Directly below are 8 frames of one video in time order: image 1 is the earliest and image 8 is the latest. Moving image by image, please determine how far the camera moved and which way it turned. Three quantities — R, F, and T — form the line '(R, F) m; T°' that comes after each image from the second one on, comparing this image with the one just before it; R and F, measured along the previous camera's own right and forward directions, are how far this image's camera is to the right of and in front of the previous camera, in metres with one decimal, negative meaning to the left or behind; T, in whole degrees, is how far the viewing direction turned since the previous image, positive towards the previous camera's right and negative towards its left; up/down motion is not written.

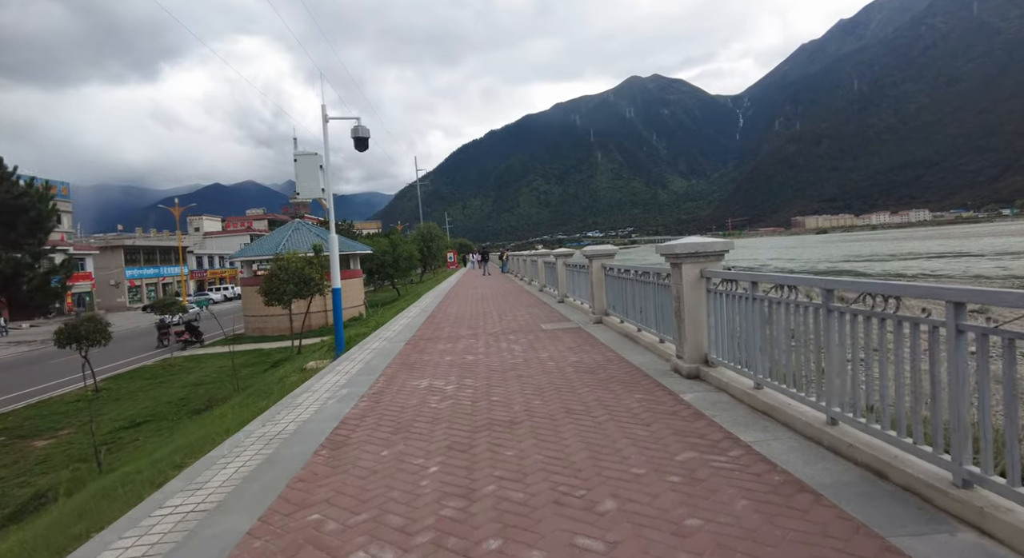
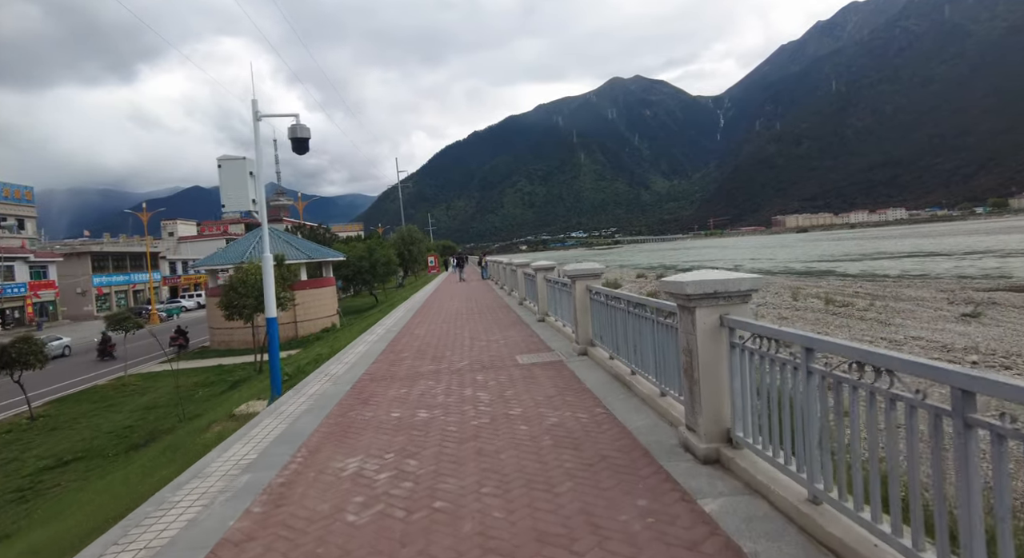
(+0.2, +1.3) m; +2°
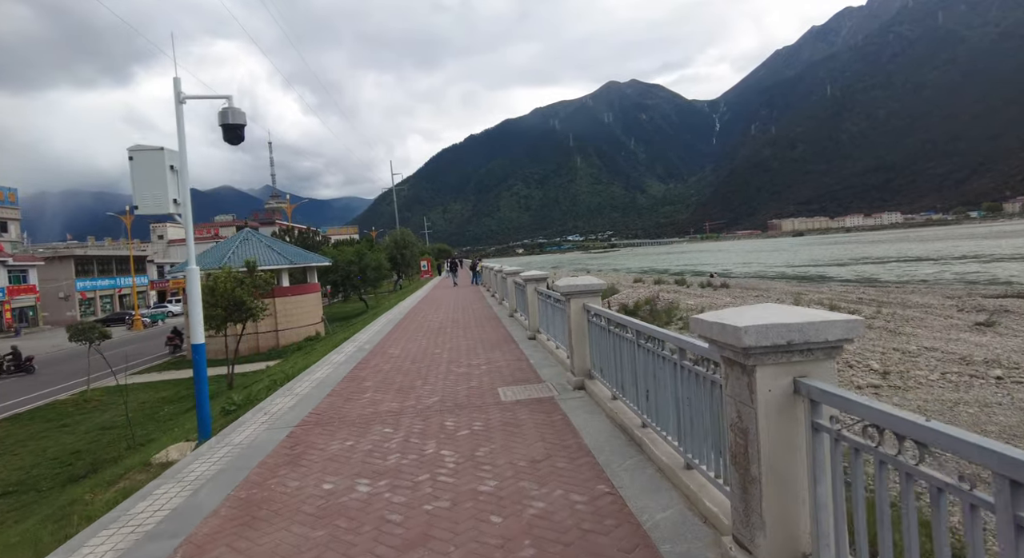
(+0.2, +1.3) m; 0°
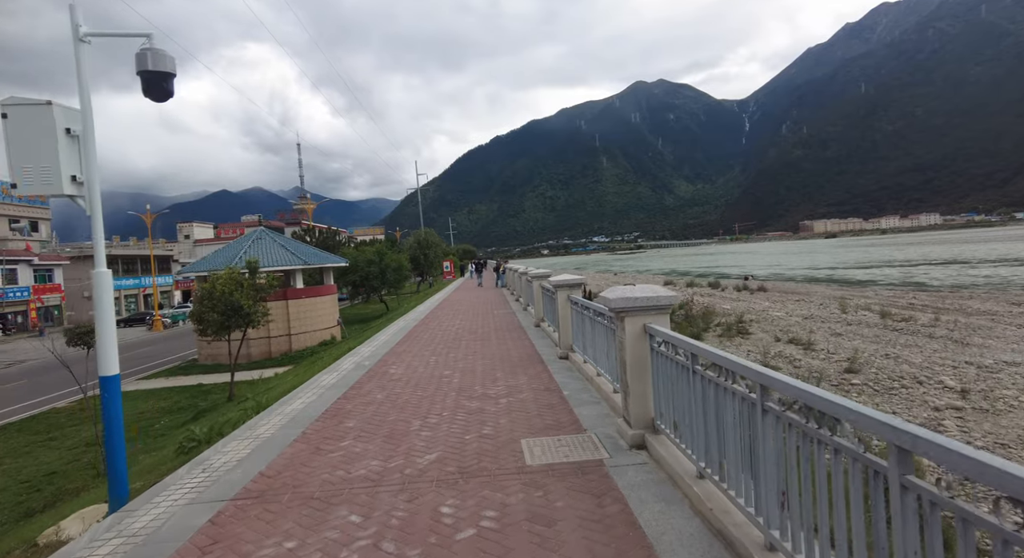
(0.0, +1.7) m; -3°
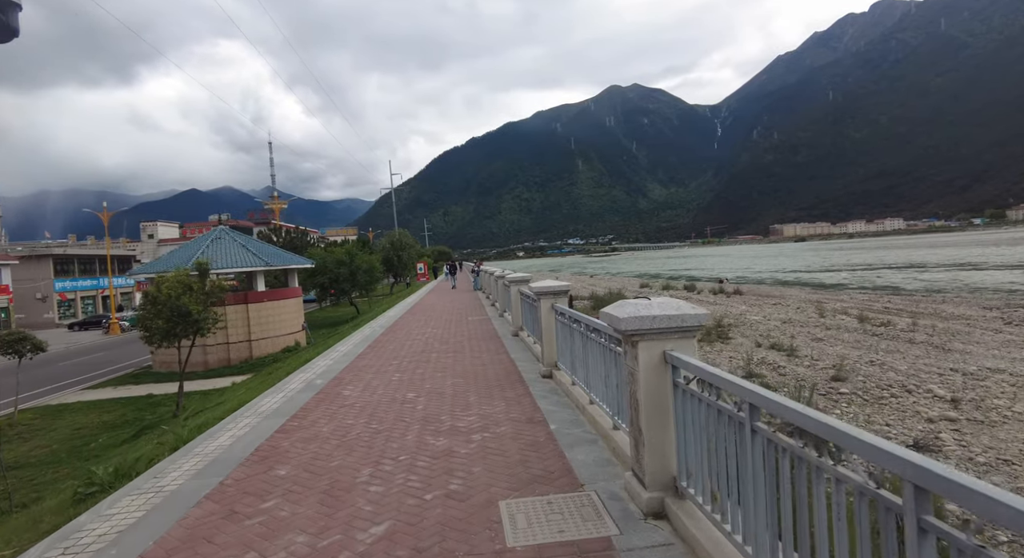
(0.0, +1.1) m; +3°
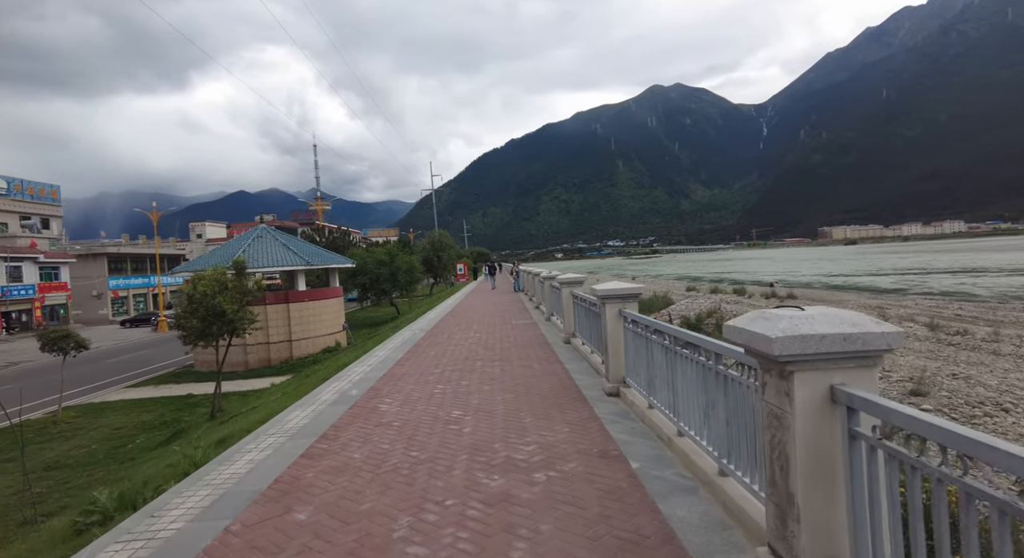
(-0.3, +0.9) m; -4°
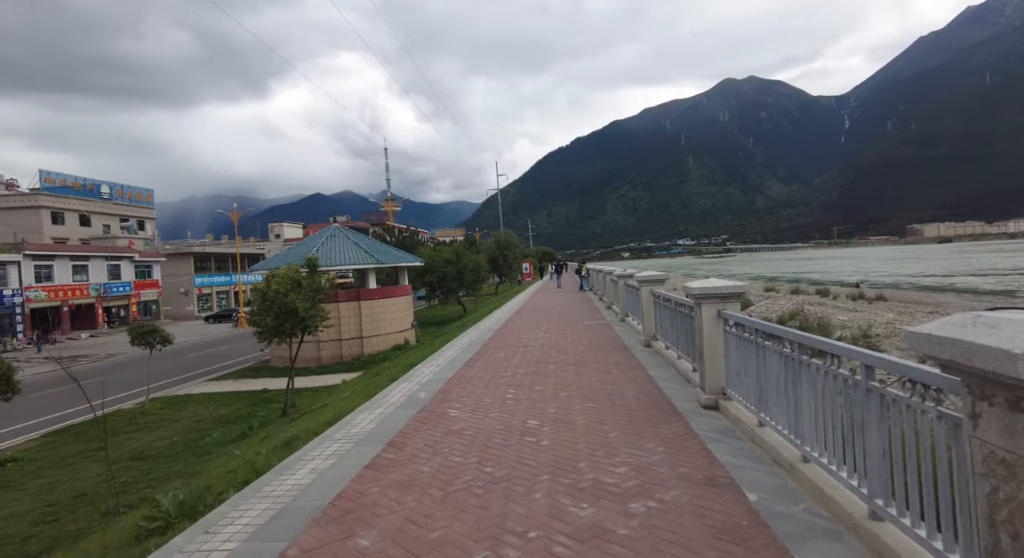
(-0.2, +0.5) m; -7°
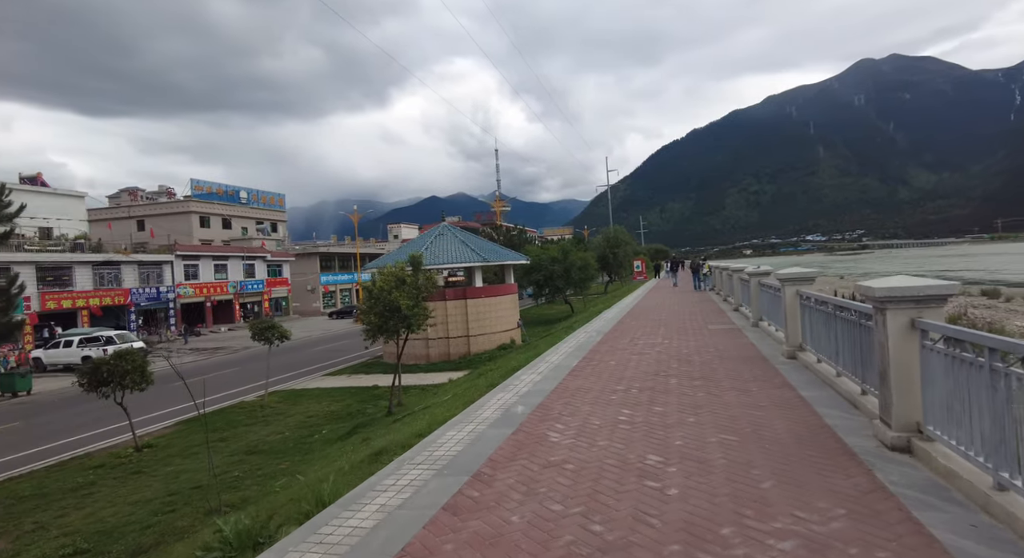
(0.0, +0.9) m; -12°
